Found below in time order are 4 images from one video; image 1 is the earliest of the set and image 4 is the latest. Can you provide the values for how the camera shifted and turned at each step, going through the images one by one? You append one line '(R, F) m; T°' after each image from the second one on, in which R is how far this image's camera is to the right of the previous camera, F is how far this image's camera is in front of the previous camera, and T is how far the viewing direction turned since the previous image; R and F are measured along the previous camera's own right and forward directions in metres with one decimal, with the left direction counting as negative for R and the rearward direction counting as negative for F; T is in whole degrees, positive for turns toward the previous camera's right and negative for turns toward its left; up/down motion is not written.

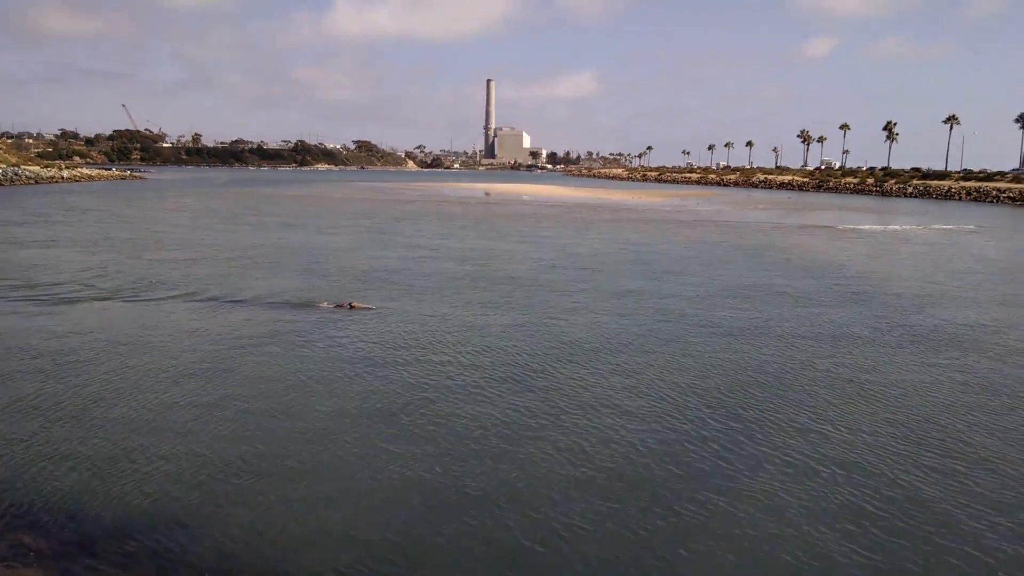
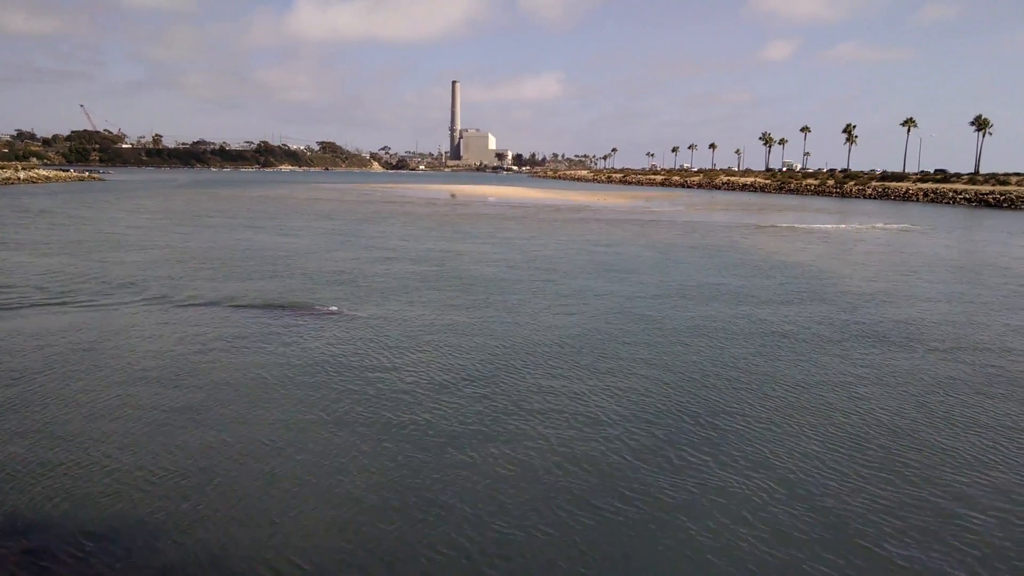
(+0.3, +0.4) m; +2°
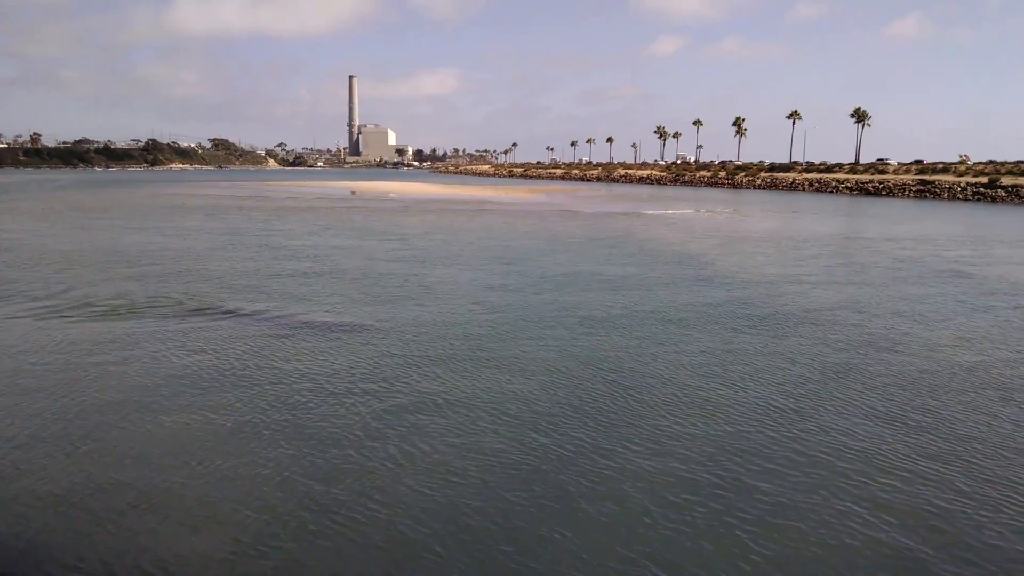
(+0.1, +0.2) m; +6°
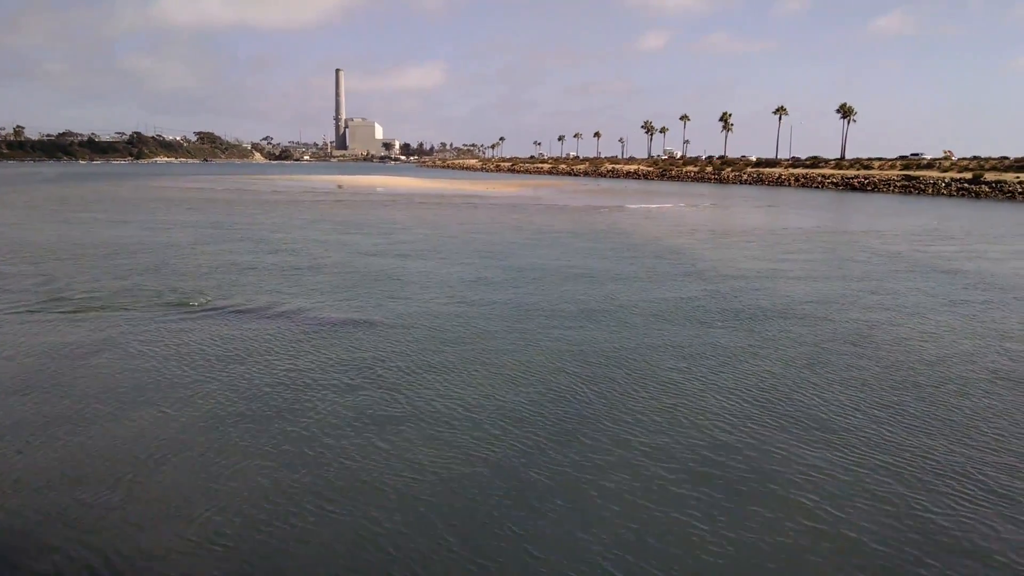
(+0.2, 0.0) m; +1°
